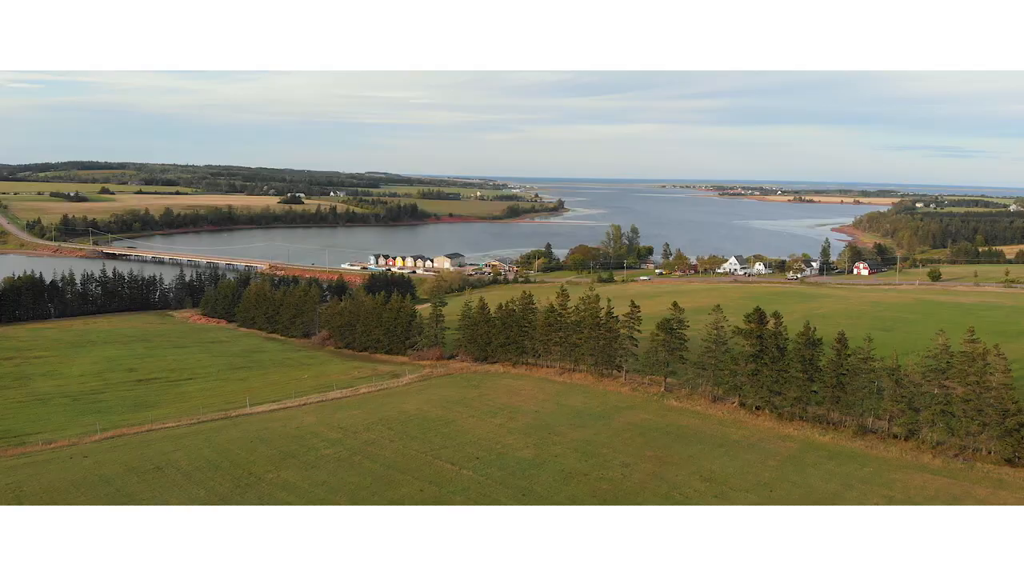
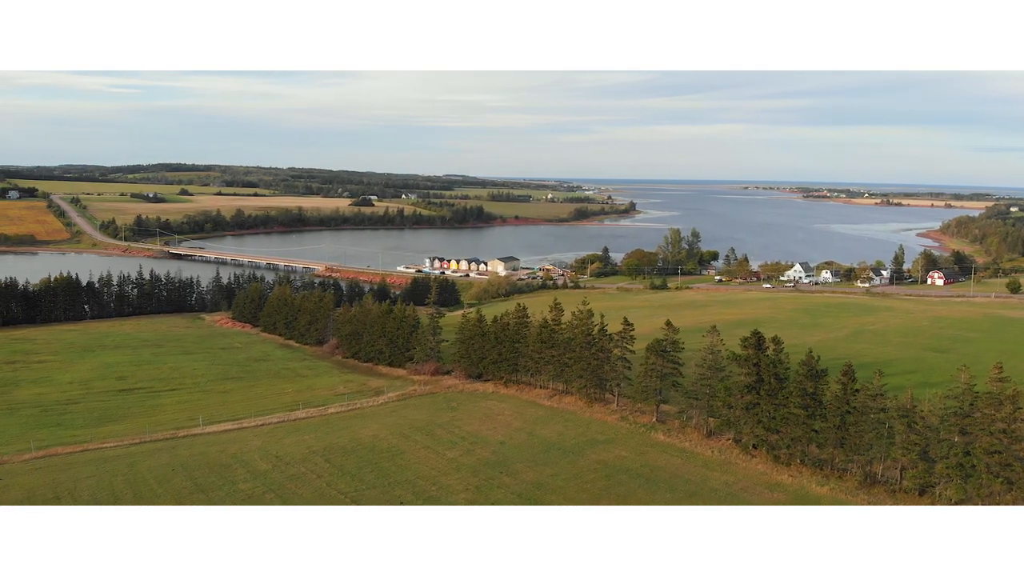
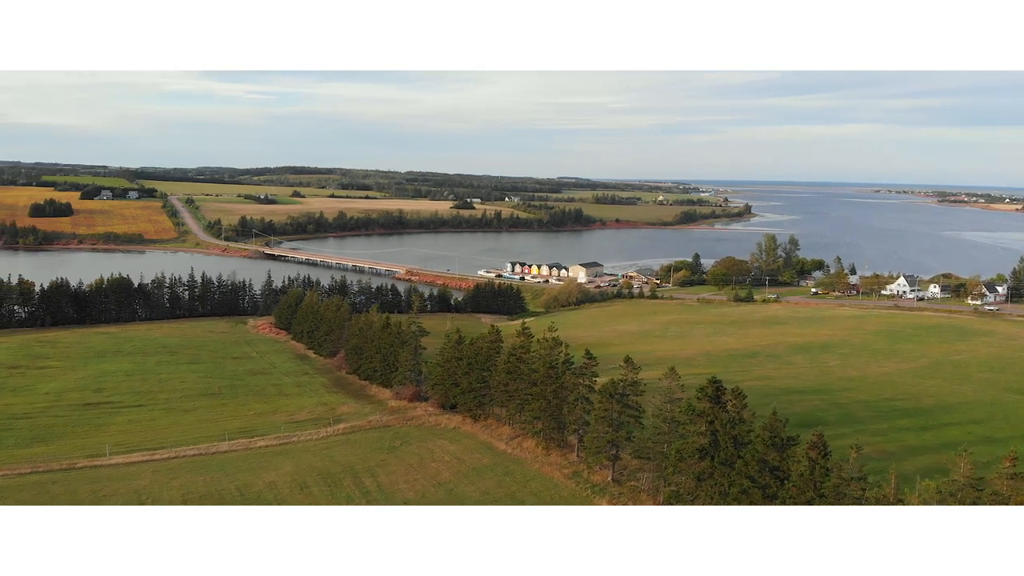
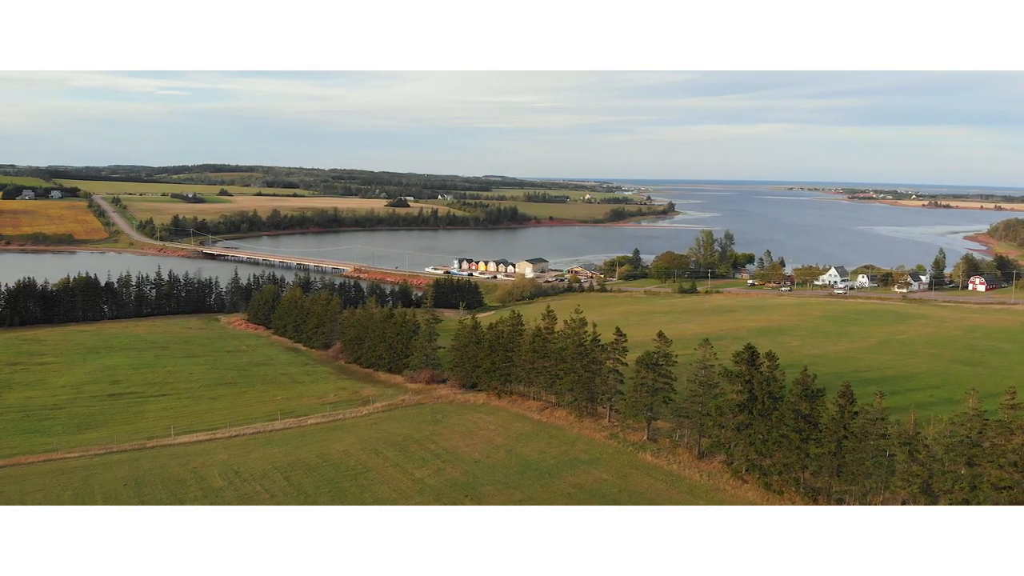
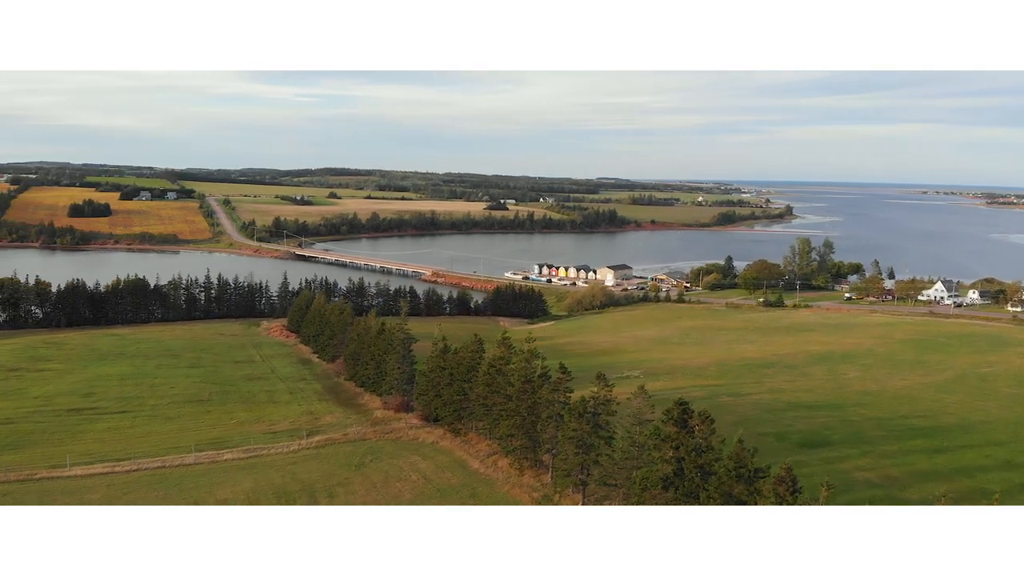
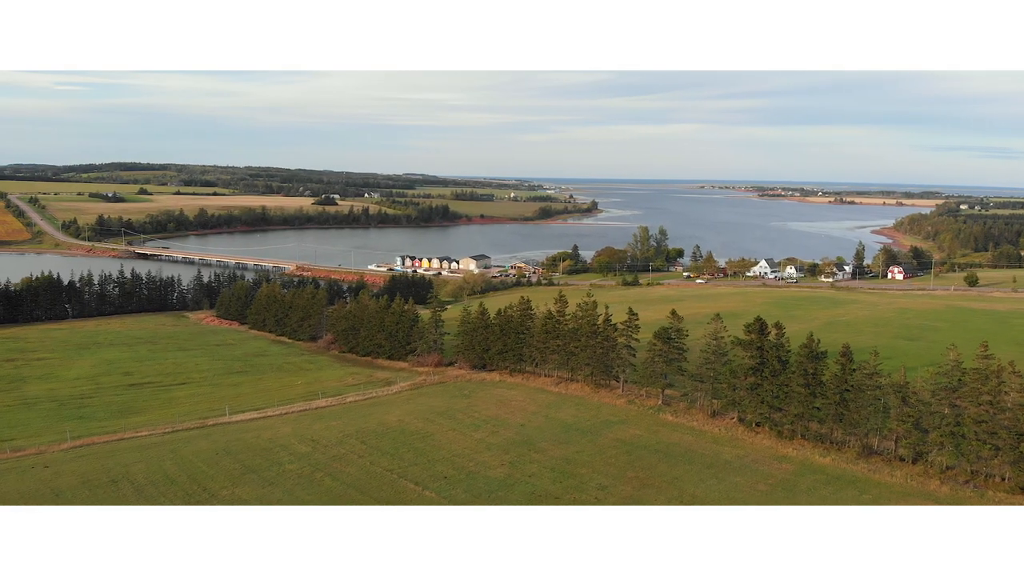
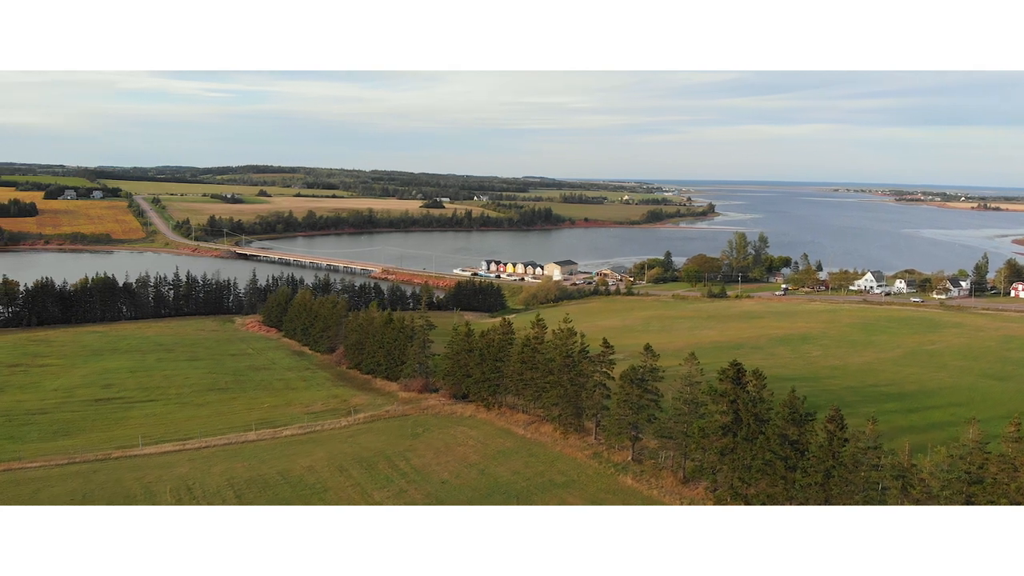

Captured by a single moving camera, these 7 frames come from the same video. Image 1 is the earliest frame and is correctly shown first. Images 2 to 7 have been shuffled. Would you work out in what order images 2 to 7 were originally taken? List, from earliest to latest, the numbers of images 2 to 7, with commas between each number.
6, 2, 4, 7, 3, 5
